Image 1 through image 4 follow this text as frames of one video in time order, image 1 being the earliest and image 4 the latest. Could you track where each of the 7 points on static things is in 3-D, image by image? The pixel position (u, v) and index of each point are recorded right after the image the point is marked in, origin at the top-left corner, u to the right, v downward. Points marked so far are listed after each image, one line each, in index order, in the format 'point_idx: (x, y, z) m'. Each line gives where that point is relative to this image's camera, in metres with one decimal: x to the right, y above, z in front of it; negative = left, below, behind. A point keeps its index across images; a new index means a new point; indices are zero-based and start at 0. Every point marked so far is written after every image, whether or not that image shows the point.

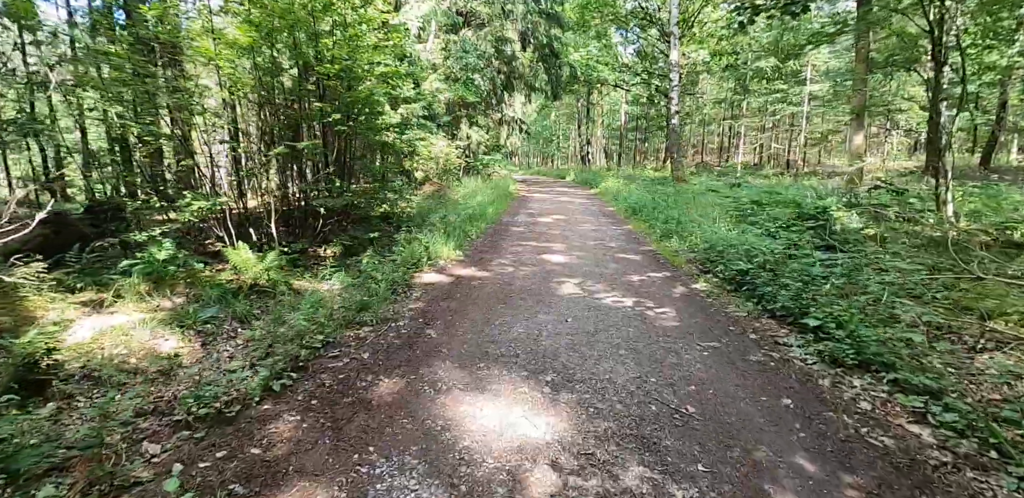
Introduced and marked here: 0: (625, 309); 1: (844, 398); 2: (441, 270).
0: (+1.3, -0.7, +6.0) m
1: (+2.4, -1.1, +3.9) m
2: (-1.1, -0.3, +7.9) m
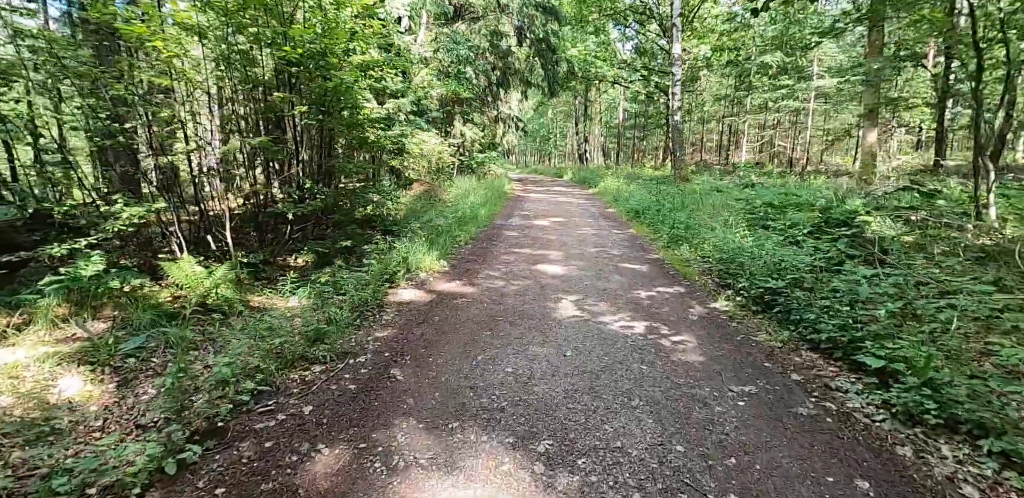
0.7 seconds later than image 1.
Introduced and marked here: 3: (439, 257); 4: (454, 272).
0: (+1.2, -0.8, +5.0) m
1: (+2.3, -1.3, +2.9) m
2: (-1.2, -0.5, +6.9) m
3: (-1.1, -0.2, +8.1) m
4: (-0.8, -0.3, +7.6) m
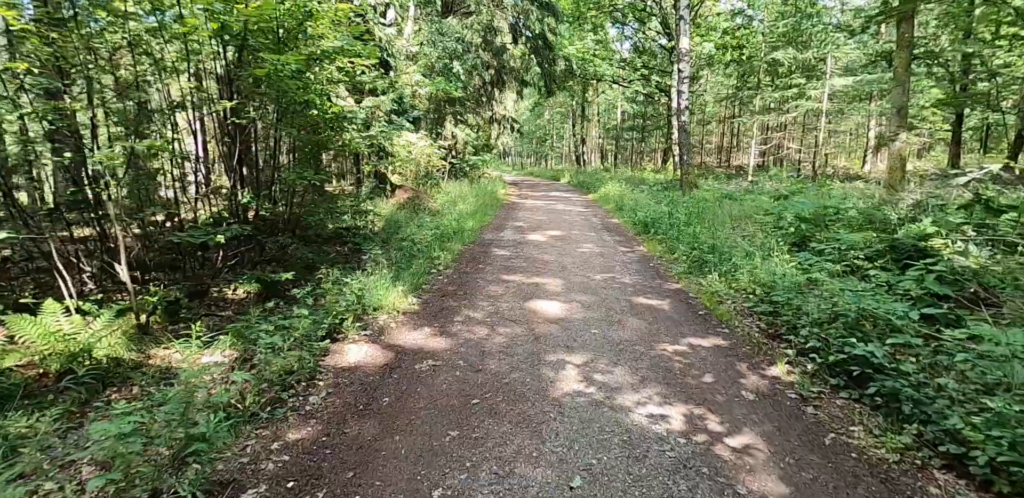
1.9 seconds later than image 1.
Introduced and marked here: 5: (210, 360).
0: (+1.0, -1.2, +3.3) m
1: (+2.2, -1.6, +1.3) m
2: (-1.3, -0.9, +5.2) m
3: (-1.3, -0.6, +6.5) m
4: (-1.0, -0.7, +5.9) m
5: (-2.9, -1.1, +5.1) m
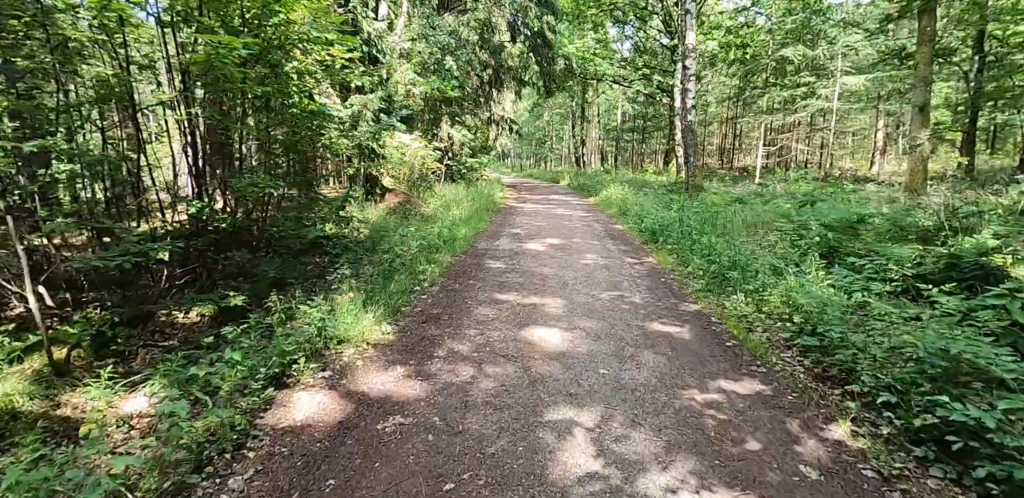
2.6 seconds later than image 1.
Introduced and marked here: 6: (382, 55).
0: (+0.9, -1.4, +2.4) m
1: (+2.1, -1.8, +0.3) m
2: (-1.4, -1.0, +4.3) m
3: (-1.3, -0.7, +5.5) m
4: (-1.1, -0.9, +5.0) m
5: (-3.0, -1.3, +4.2) m
6: (-3.9, +5.8, +15.7) m
